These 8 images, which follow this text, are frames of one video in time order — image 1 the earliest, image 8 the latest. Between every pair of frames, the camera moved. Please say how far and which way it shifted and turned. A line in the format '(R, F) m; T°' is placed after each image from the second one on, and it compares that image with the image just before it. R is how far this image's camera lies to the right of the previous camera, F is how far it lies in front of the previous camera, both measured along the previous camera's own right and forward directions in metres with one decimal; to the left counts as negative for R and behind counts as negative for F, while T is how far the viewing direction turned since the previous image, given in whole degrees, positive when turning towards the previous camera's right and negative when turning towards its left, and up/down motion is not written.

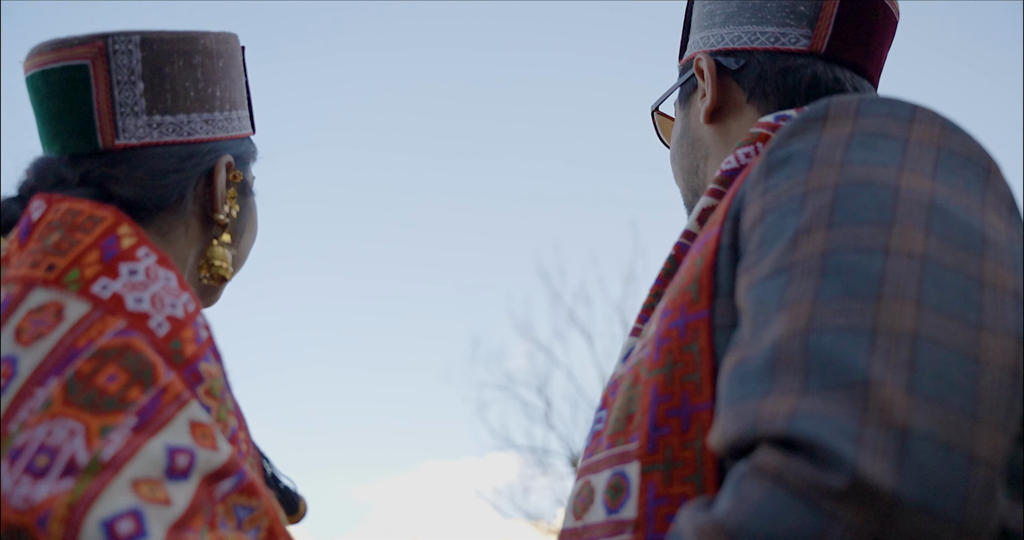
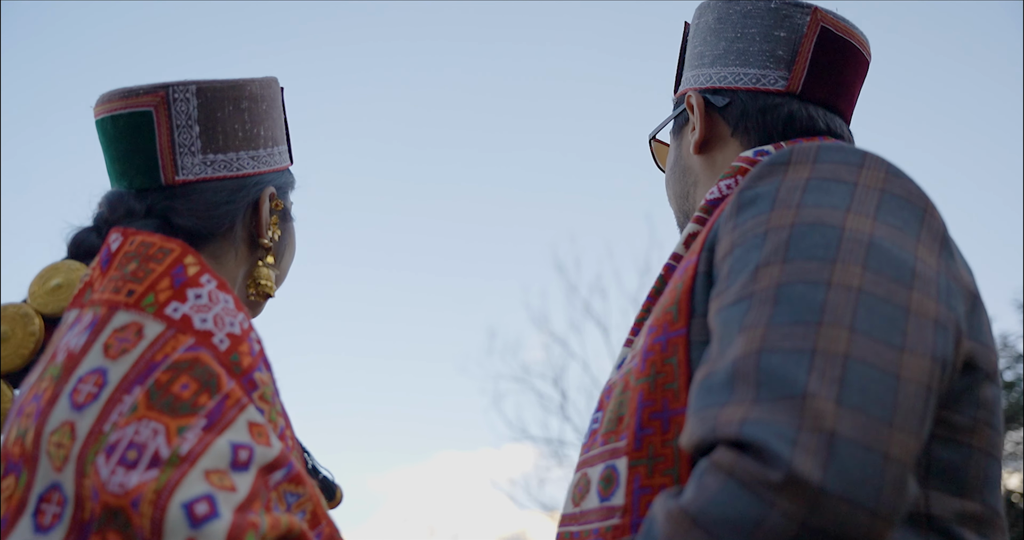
(0.0, -0.1) m; -1°
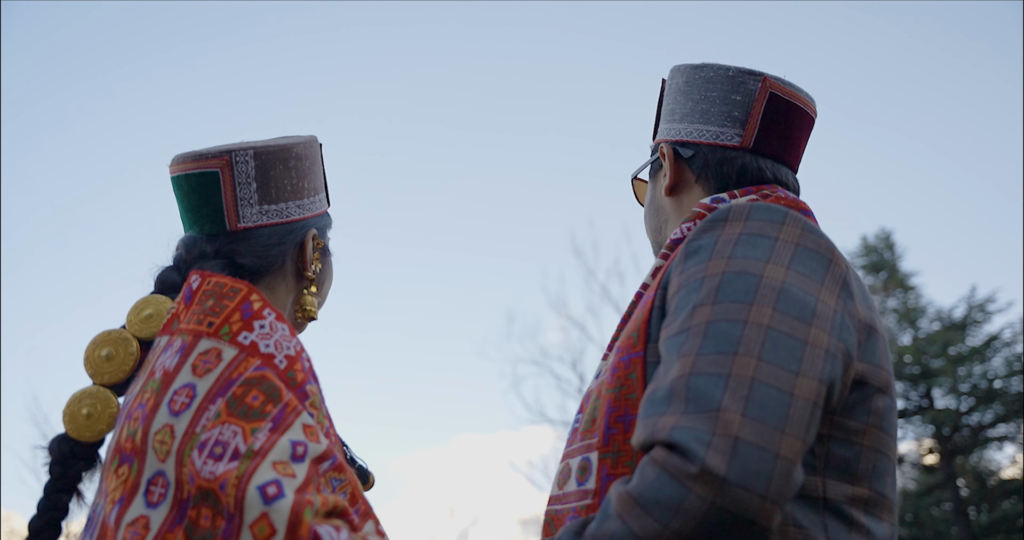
(0.0, -0.2) m; -1°
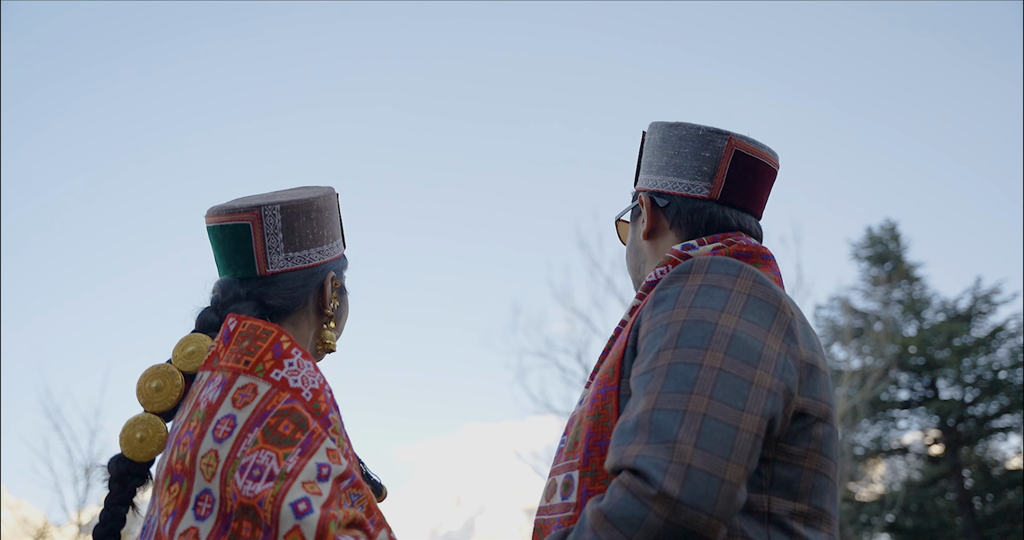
(0.0, -0.2) m; 0°
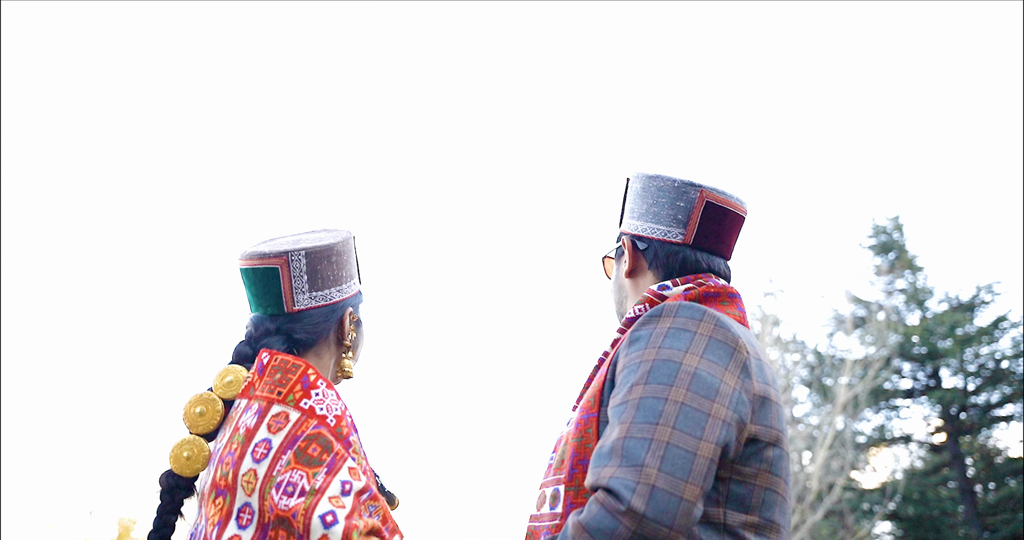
(0.0, -0.2) m; 0°
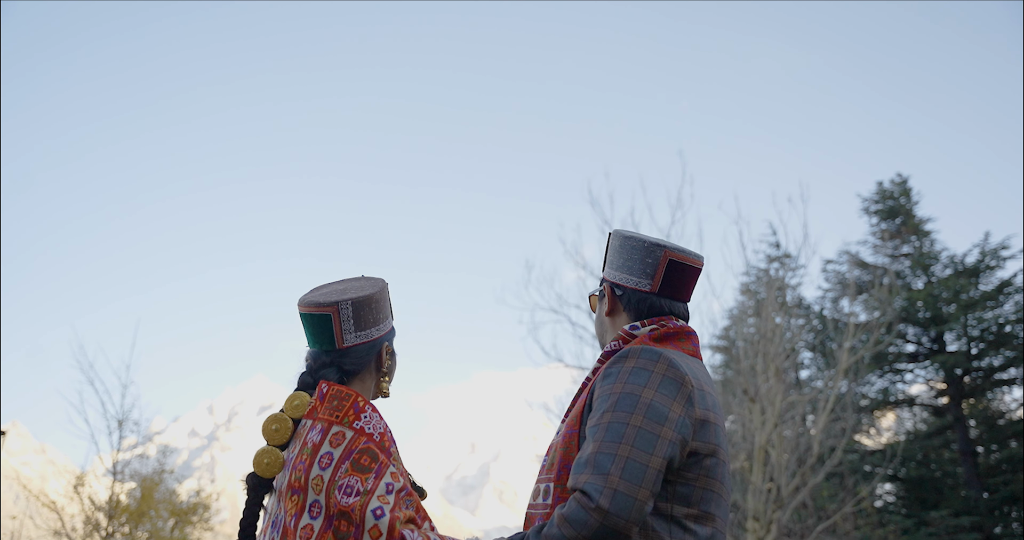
(0.0, -0.4) m; -1°
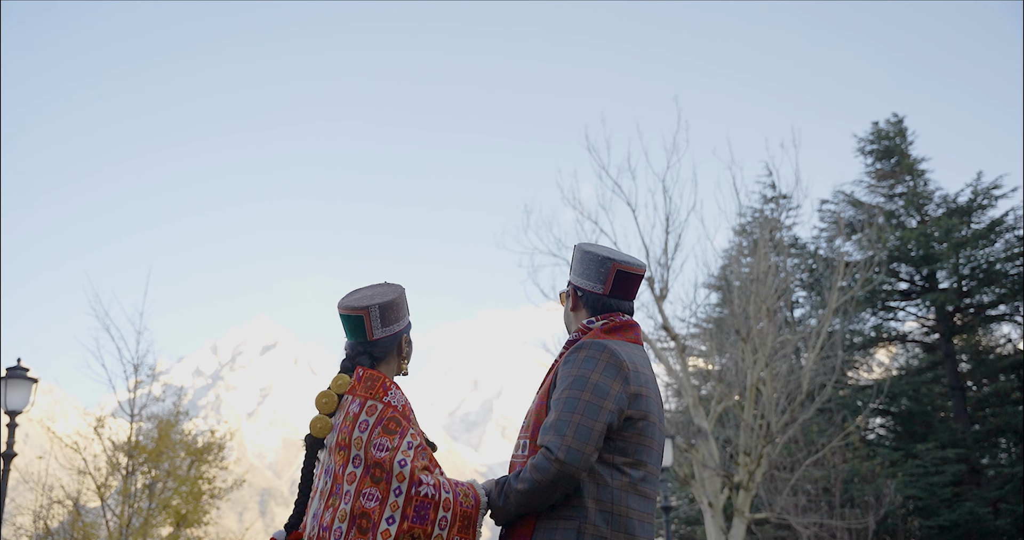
(0.0, -0.7) m; 0°
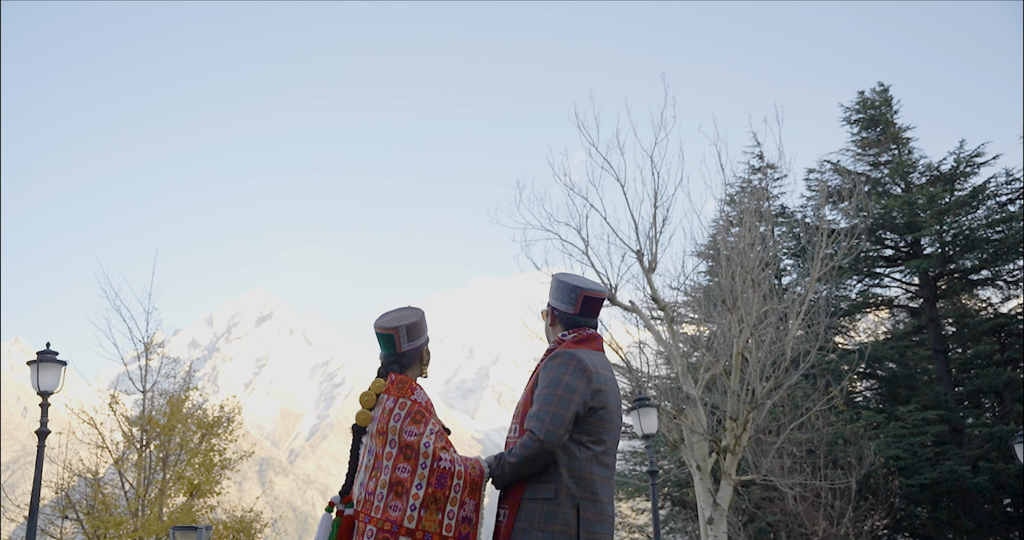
(0.0, -0.9) m; 0°
